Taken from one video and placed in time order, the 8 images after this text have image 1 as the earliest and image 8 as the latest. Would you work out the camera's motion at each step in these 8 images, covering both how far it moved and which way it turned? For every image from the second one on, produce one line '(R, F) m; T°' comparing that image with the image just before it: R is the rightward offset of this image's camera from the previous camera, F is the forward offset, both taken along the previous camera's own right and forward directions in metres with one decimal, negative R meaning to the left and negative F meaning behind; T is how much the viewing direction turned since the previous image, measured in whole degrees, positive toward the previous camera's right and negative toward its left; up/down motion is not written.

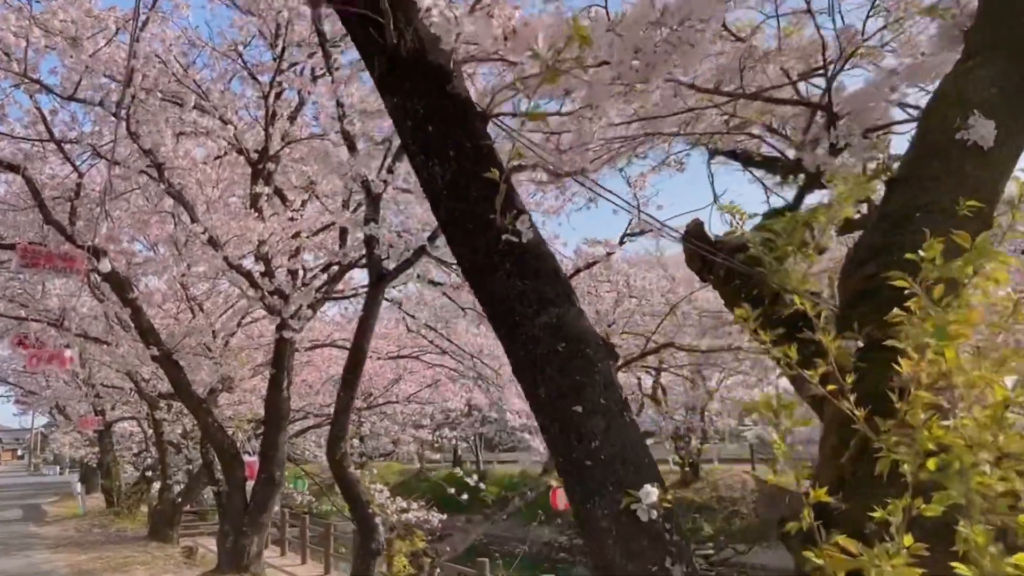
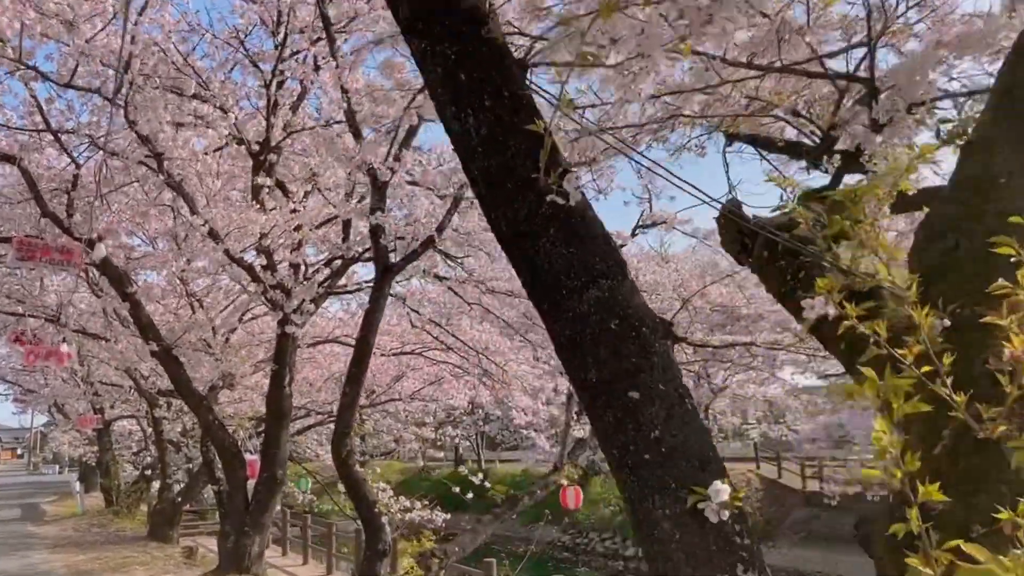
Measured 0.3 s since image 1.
(-0.1, +0.2) m; 0°
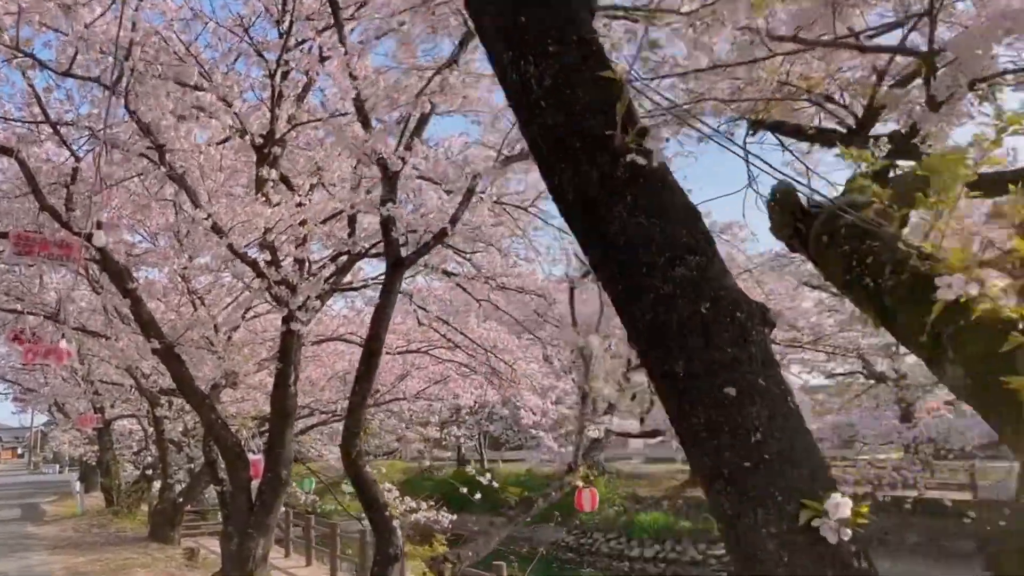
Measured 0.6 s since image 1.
(-0.1, +0.2) m; 0°
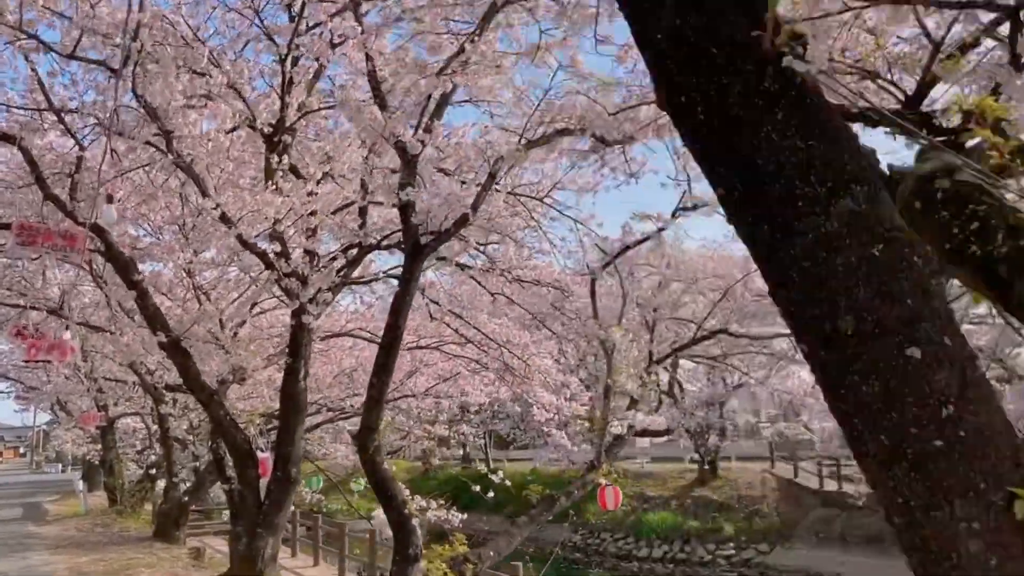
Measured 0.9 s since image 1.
(-0.1, +0.2) m; 0°
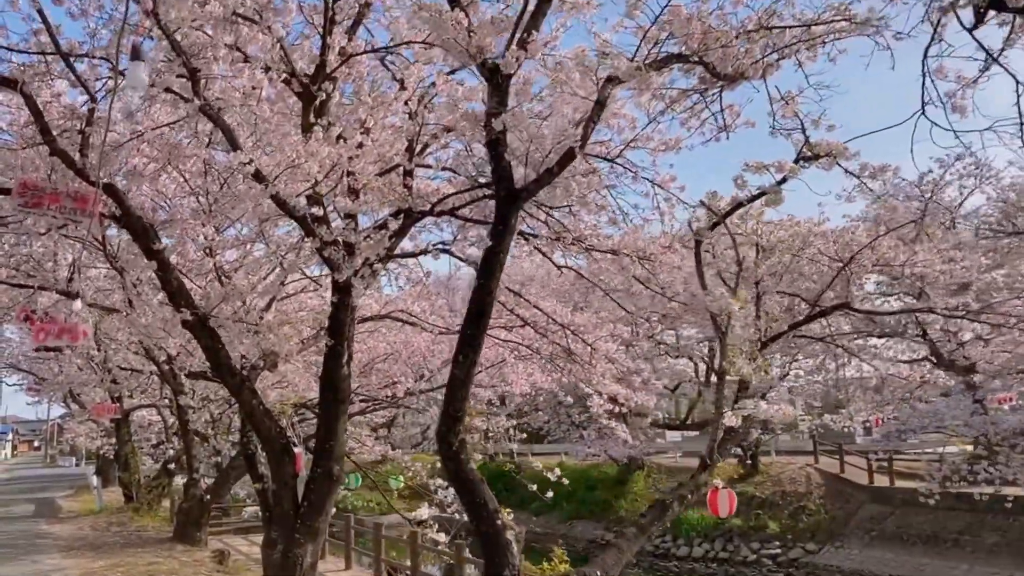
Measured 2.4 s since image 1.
(-0.5, +0.9) m; -1°
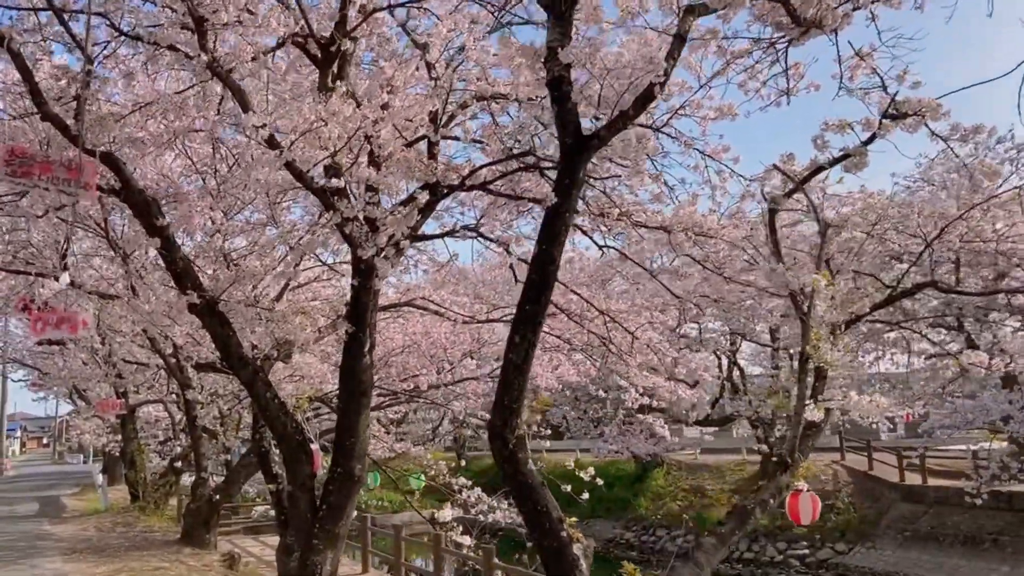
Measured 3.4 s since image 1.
(-0.2, +0.6) m; 0°
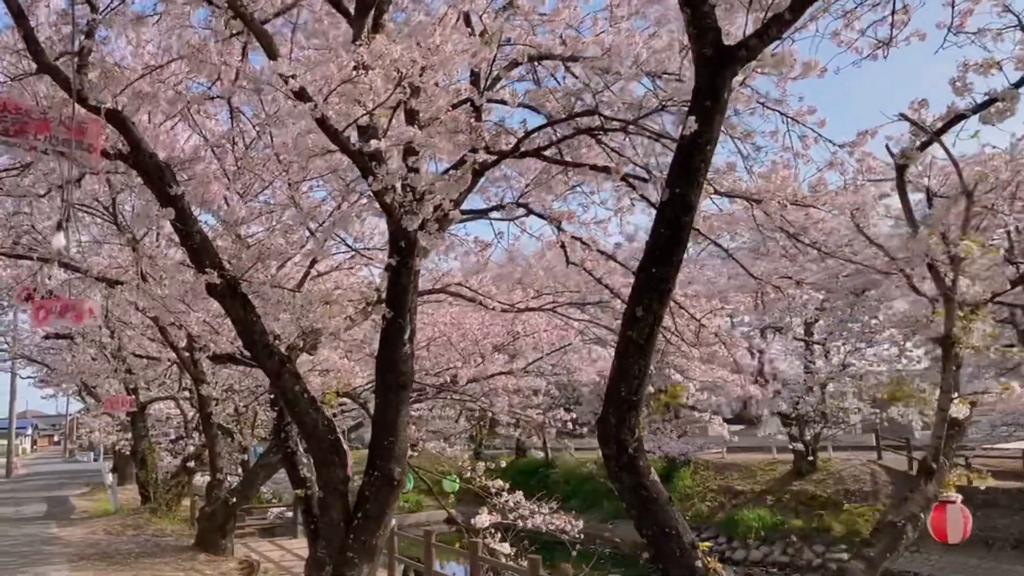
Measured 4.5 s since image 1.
(-0.3, +0.7) m; -1°
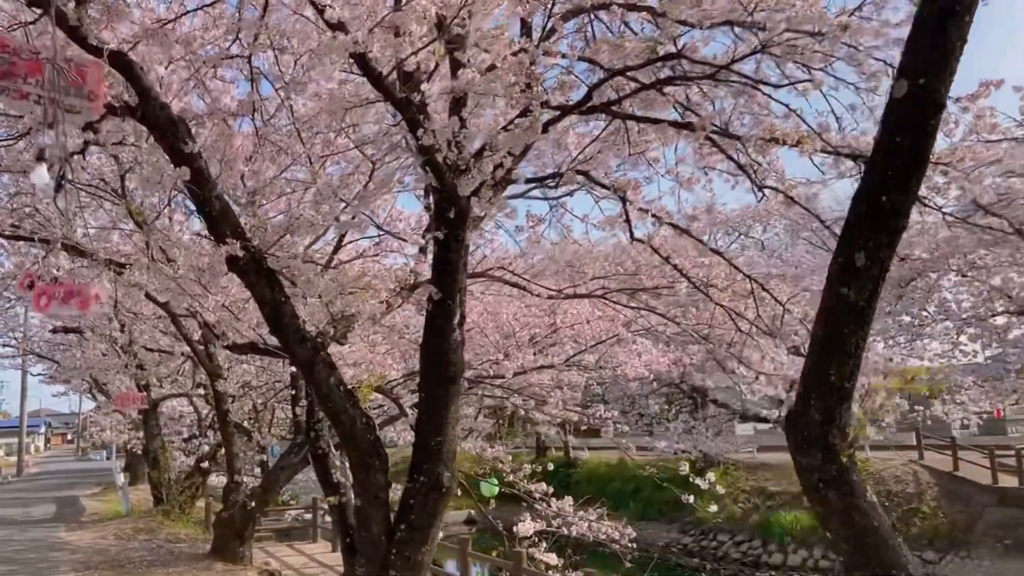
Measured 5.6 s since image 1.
(-0.3, +0.7) m; -1°
